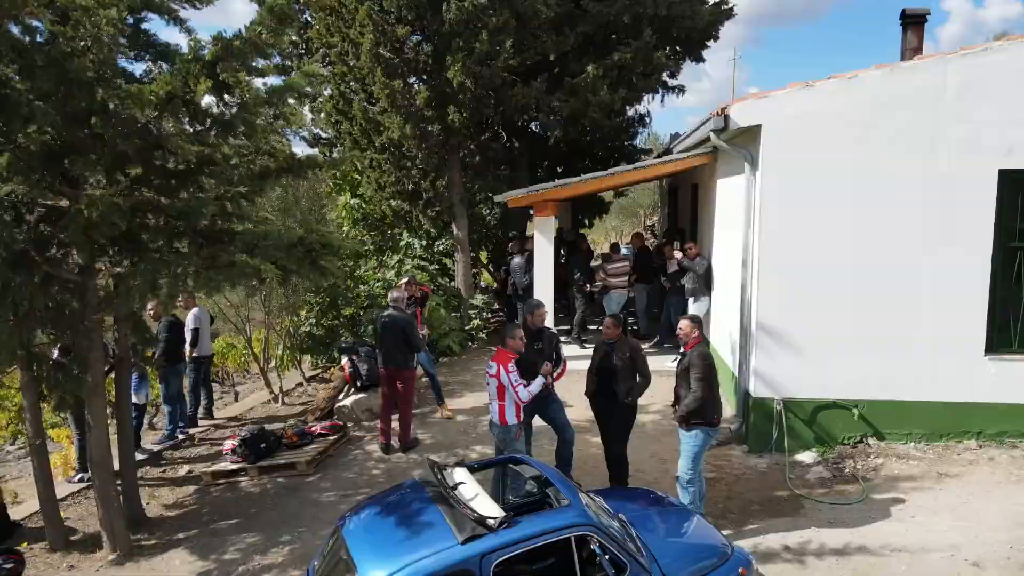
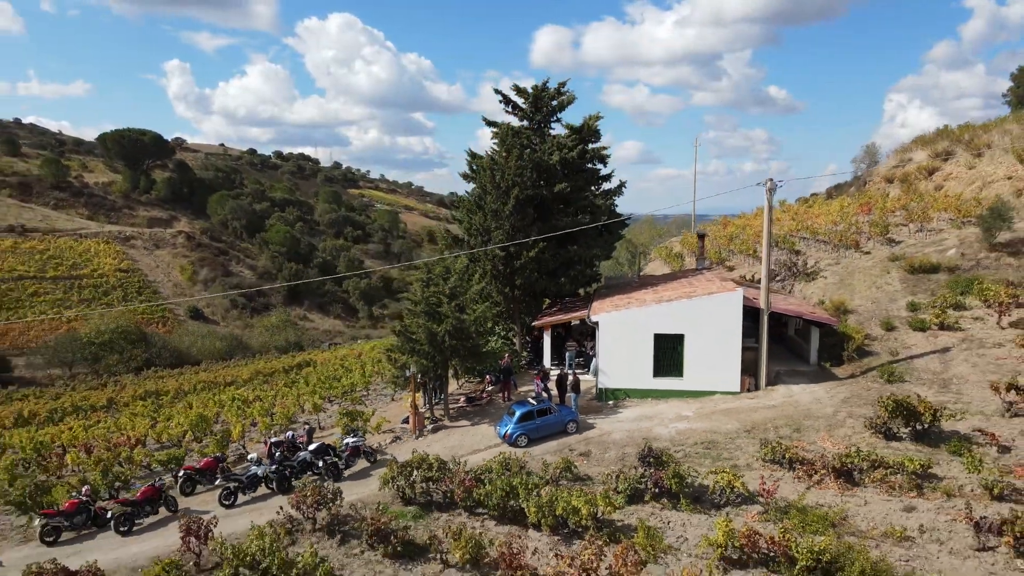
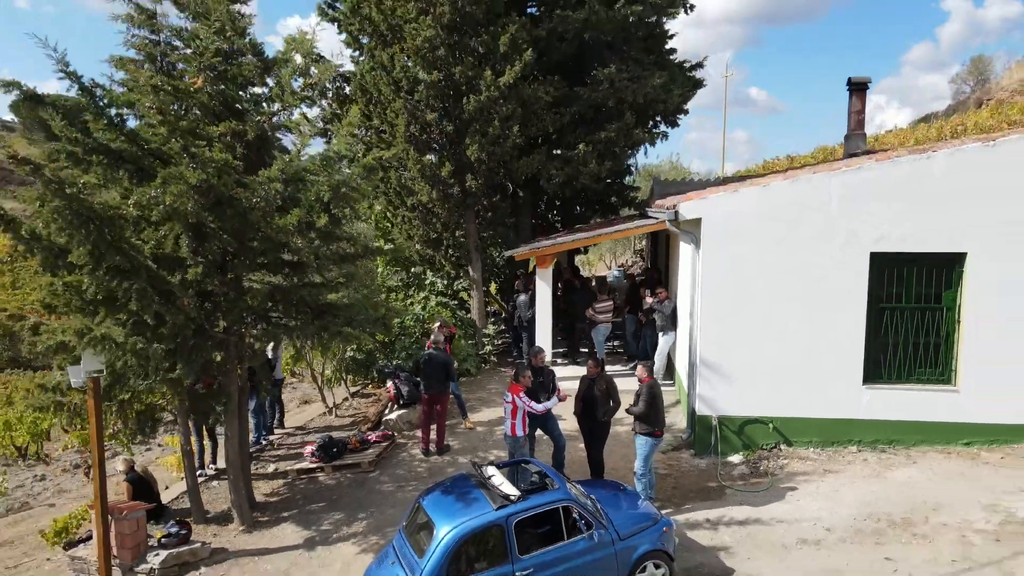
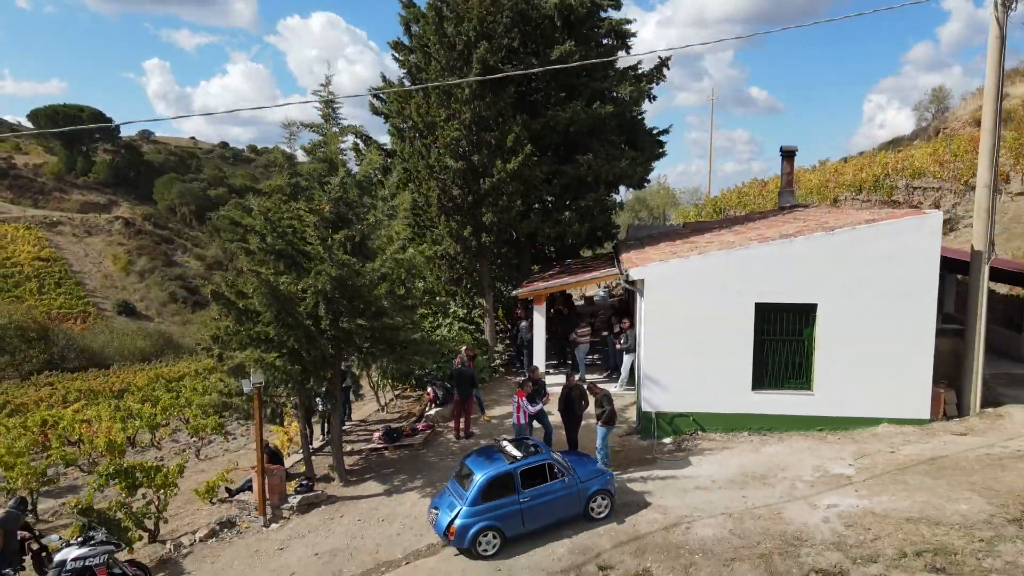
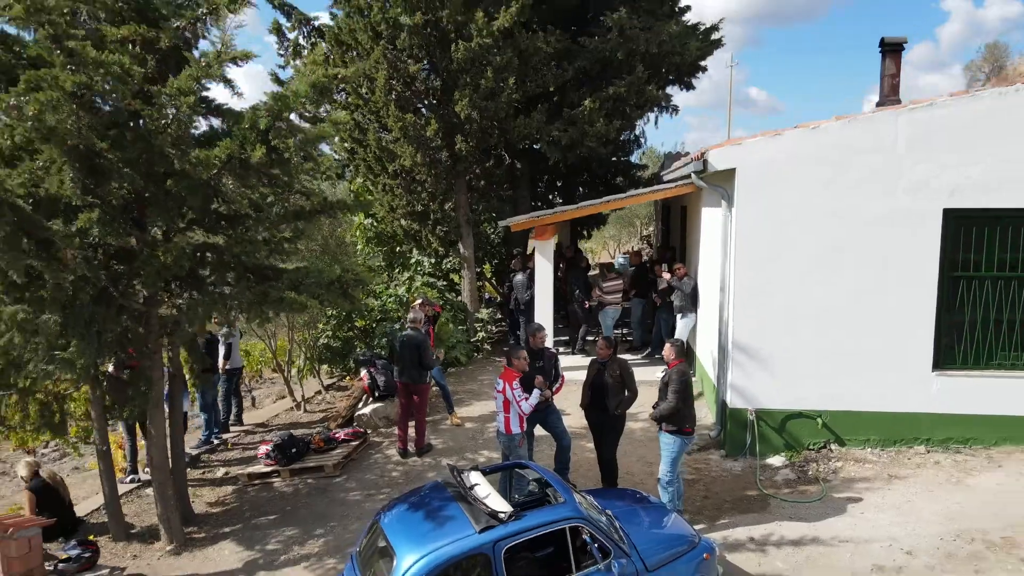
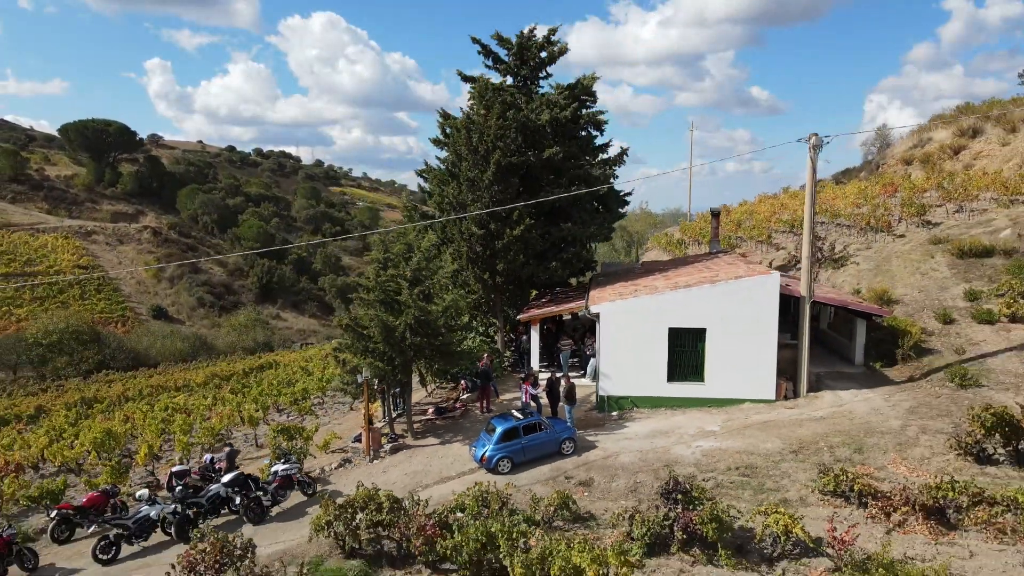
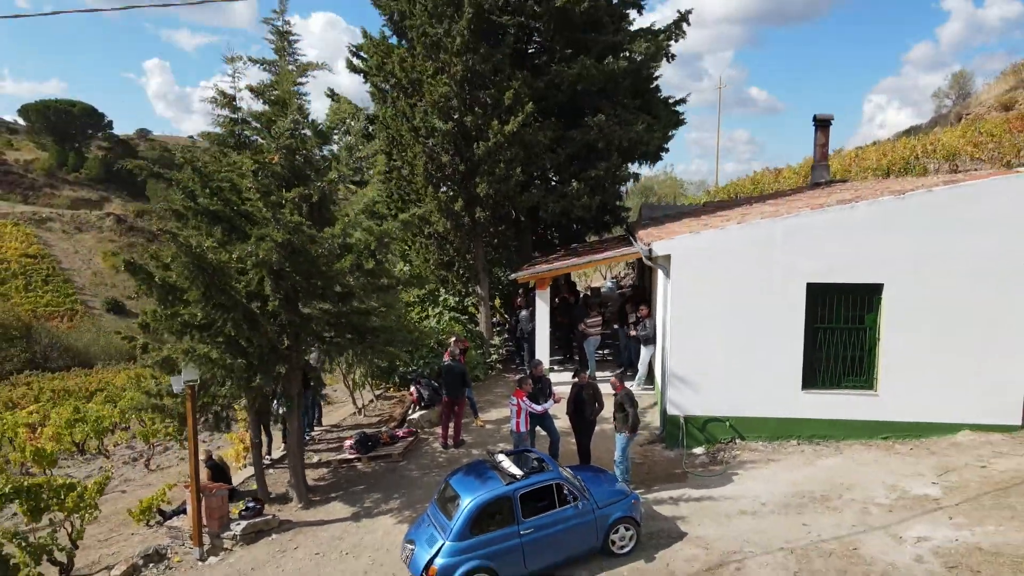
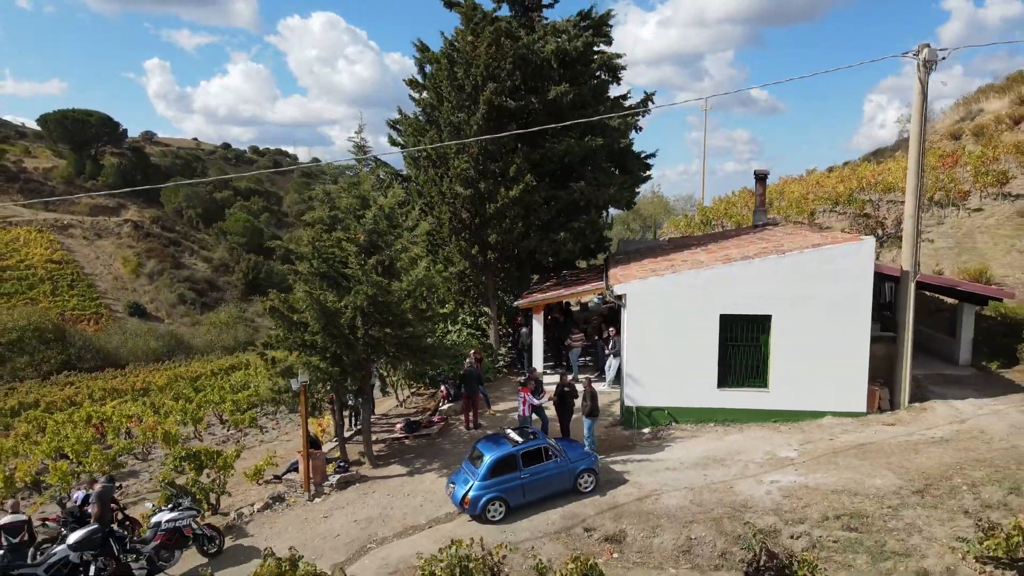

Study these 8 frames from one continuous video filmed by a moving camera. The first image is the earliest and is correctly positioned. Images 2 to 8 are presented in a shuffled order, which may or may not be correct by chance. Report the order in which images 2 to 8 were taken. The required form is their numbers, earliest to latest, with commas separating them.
5, 3, 7, 4, 8, 6, 2
